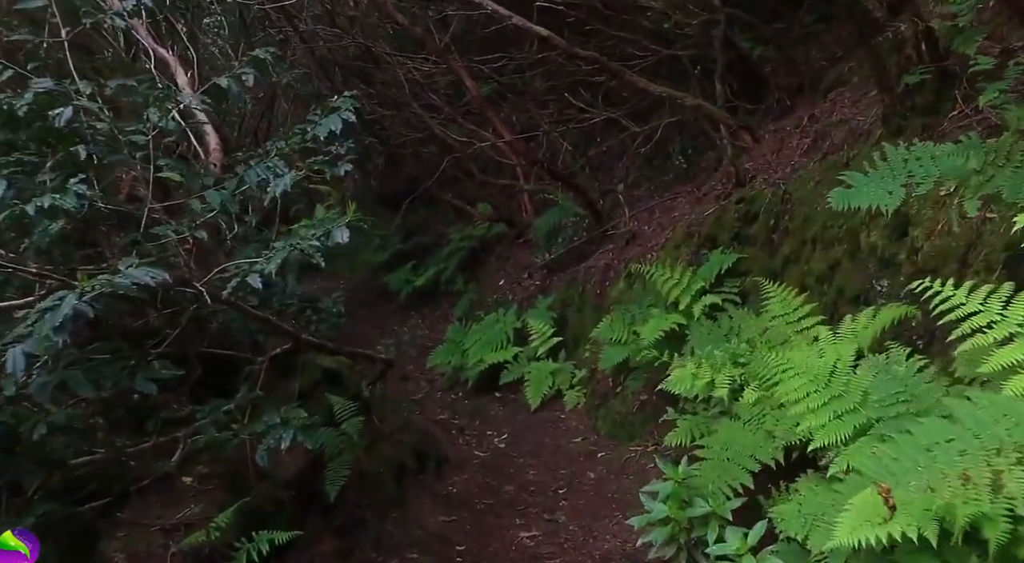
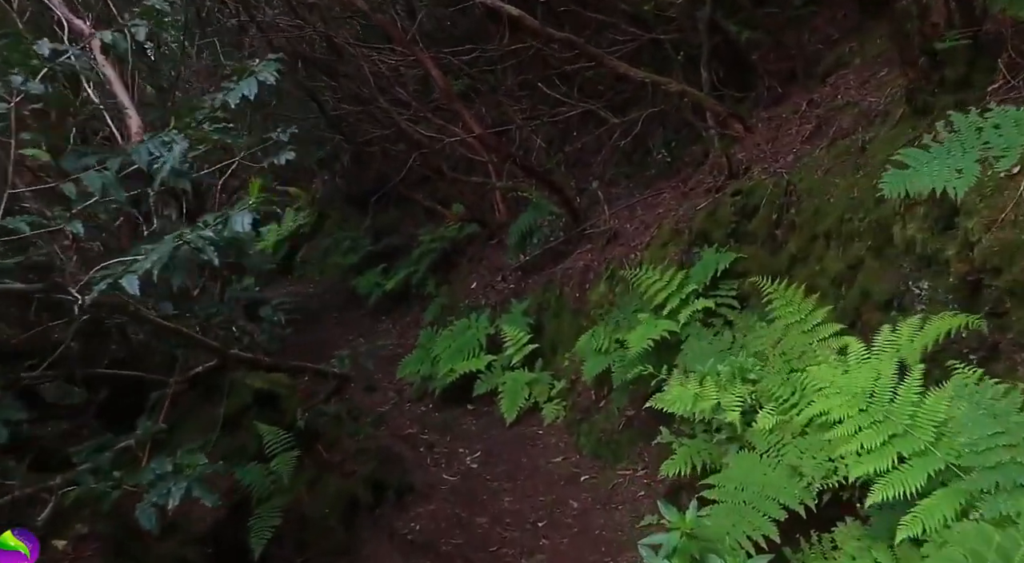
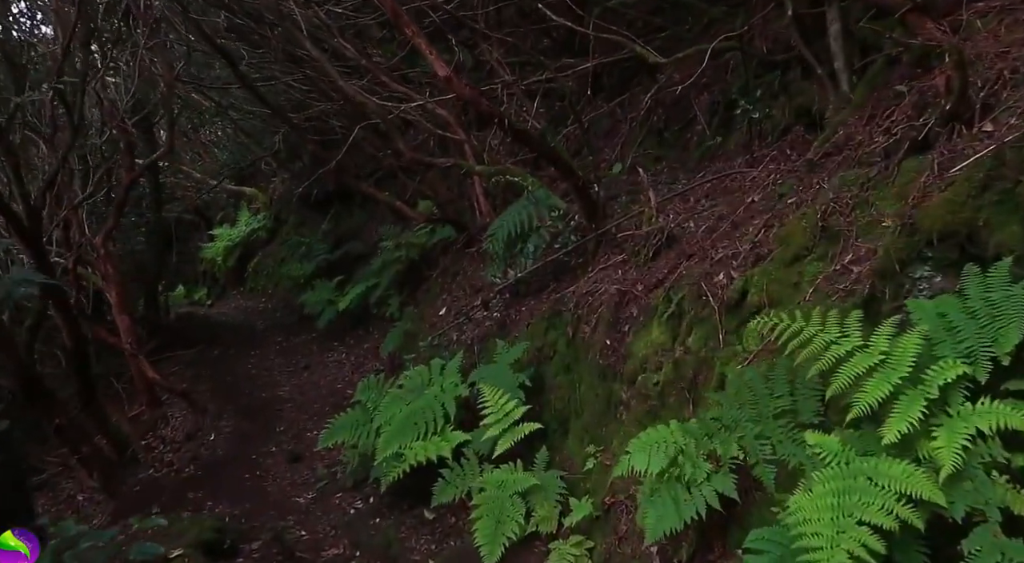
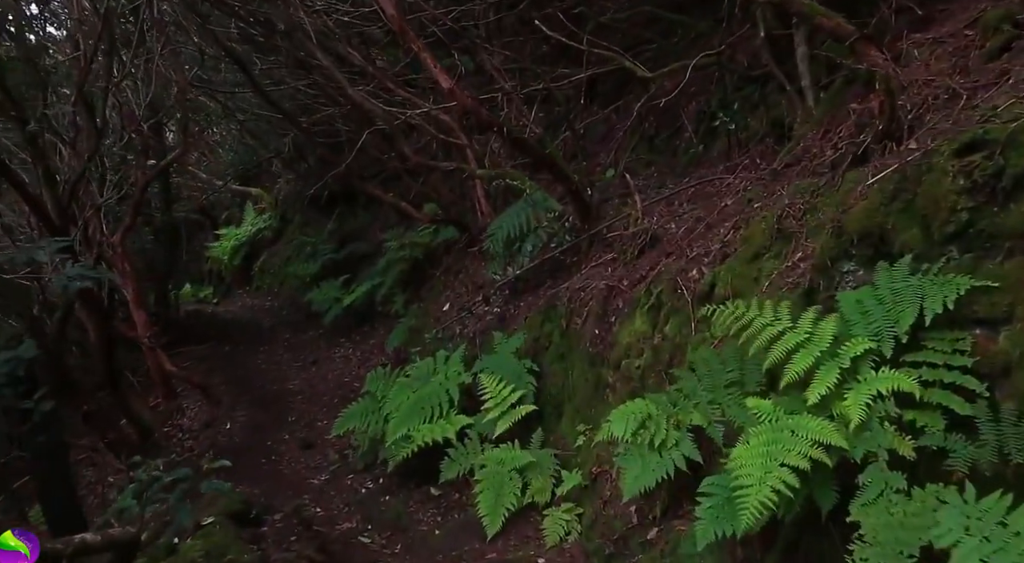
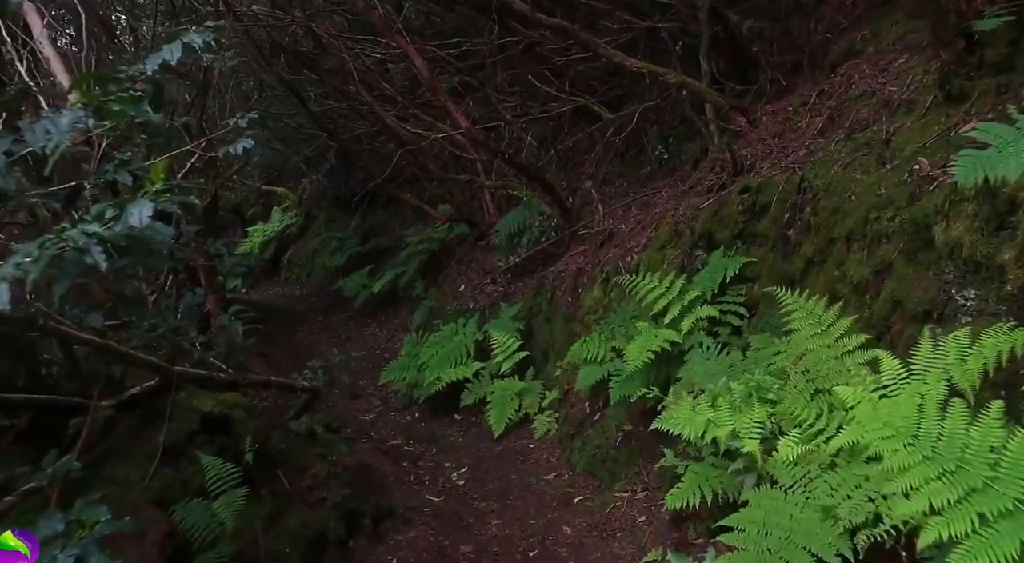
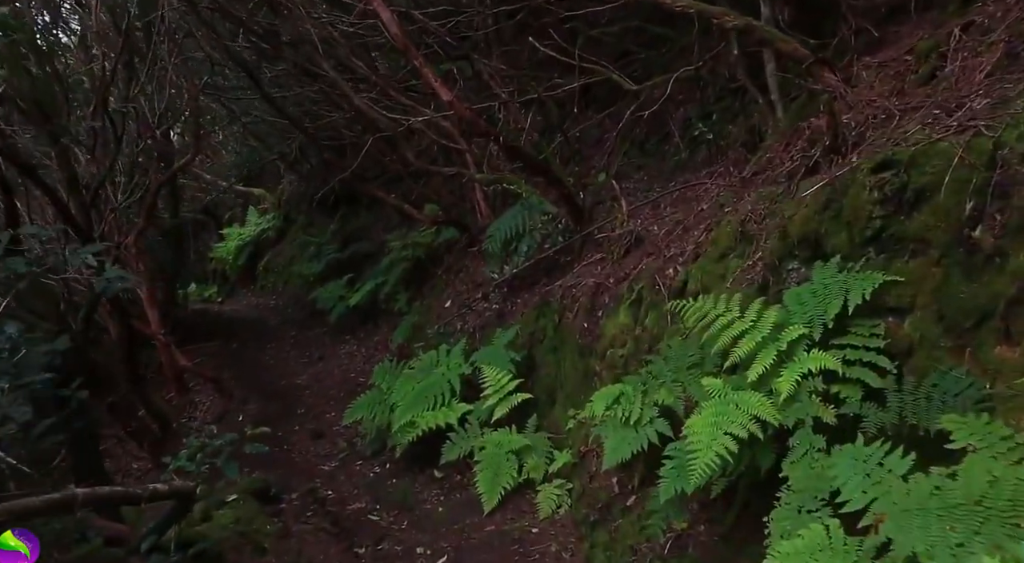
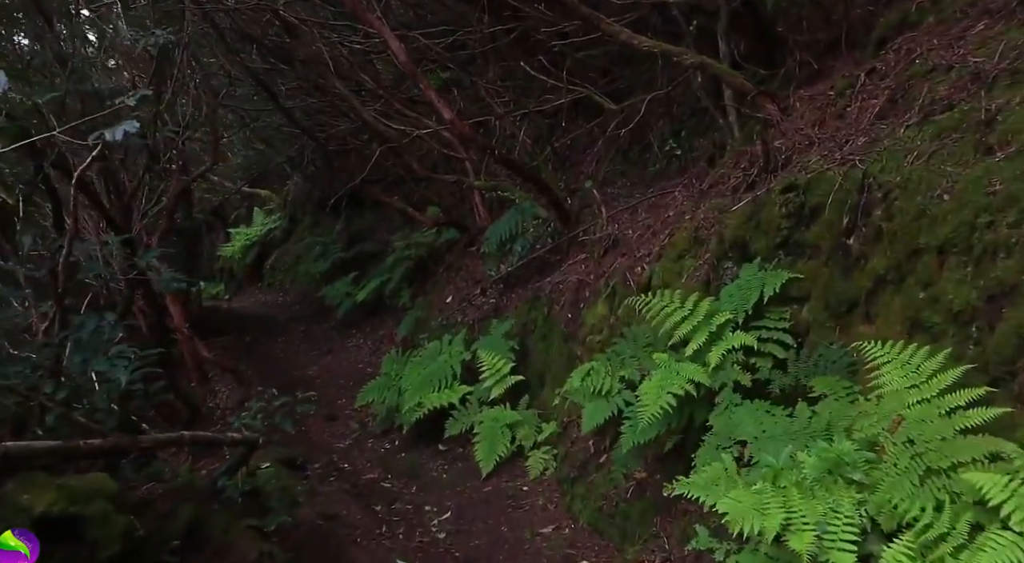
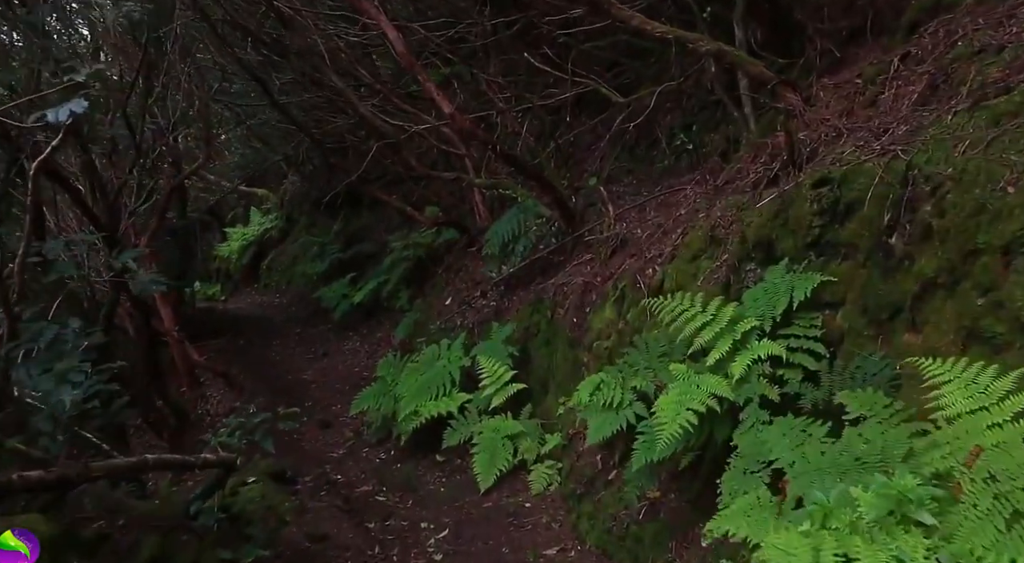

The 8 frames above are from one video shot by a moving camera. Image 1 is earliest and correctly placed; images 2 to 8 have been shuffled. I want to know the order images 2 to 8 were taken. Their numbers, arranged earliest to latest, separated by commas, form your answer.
2, 5, 7, 8, 6, 4, 3
